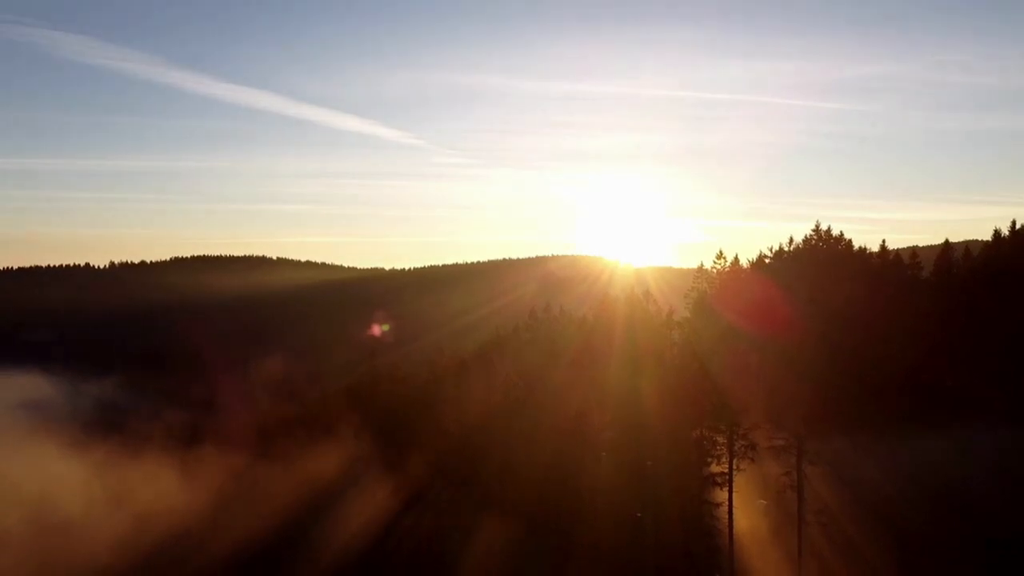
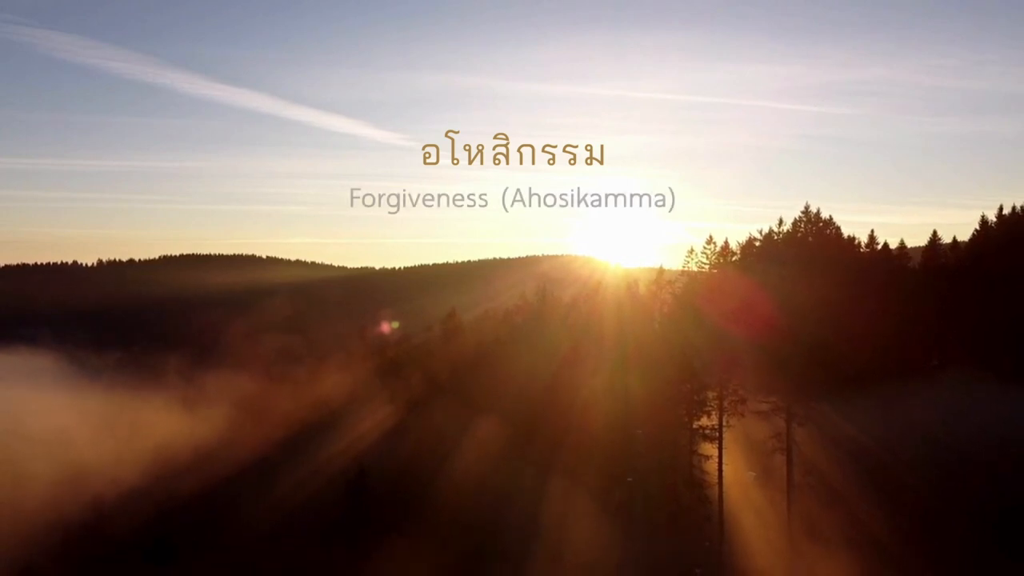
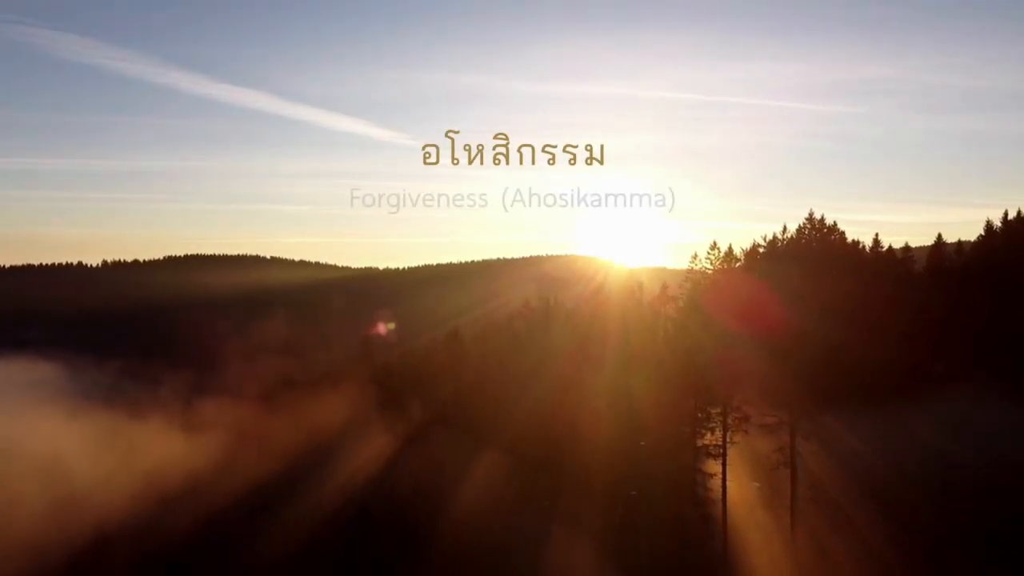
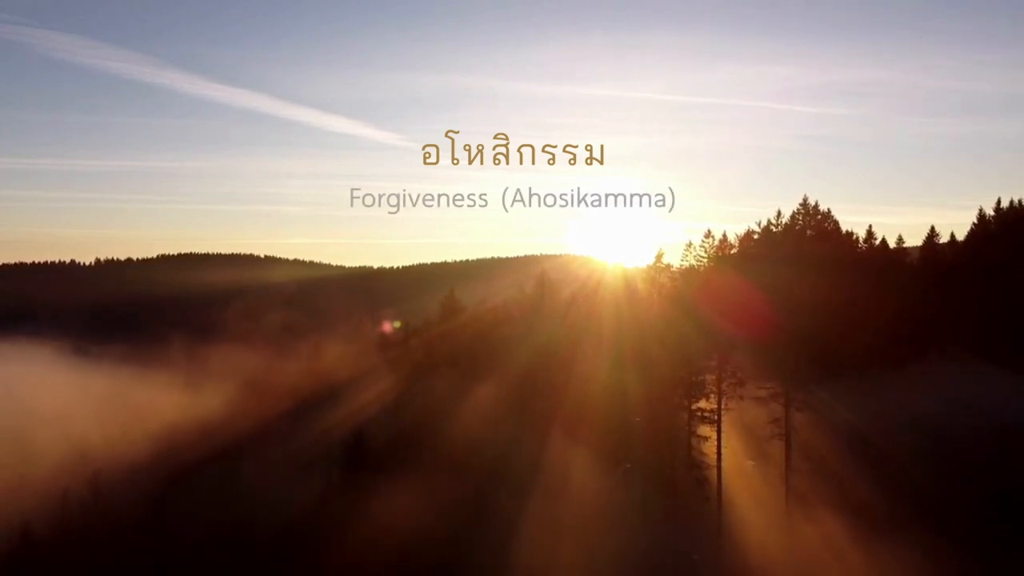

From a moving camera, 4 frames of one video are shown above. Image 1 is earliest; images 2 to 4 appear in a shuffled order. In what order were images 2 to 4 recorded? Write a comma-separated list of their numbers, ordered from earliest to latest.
3, 2, 4
